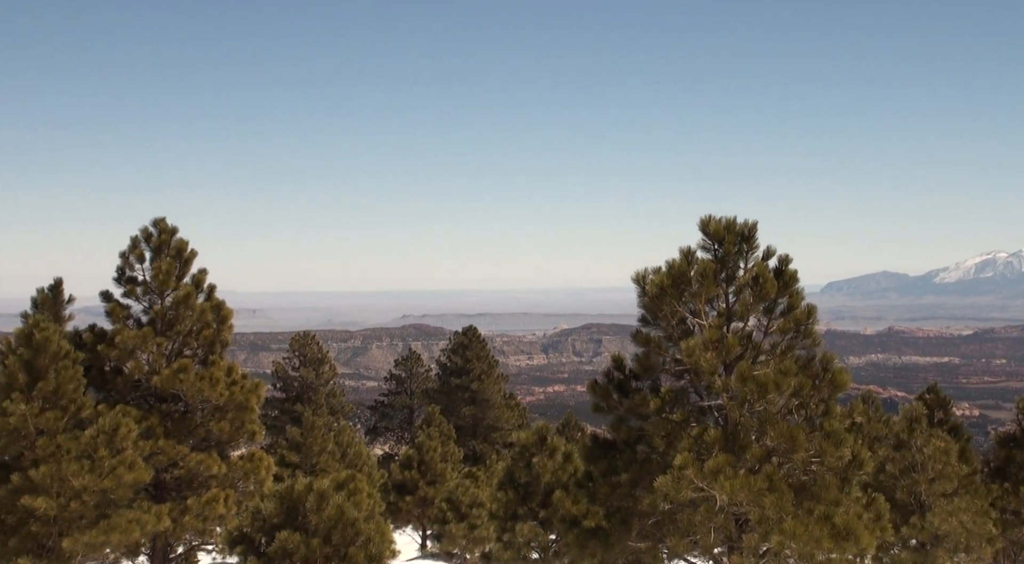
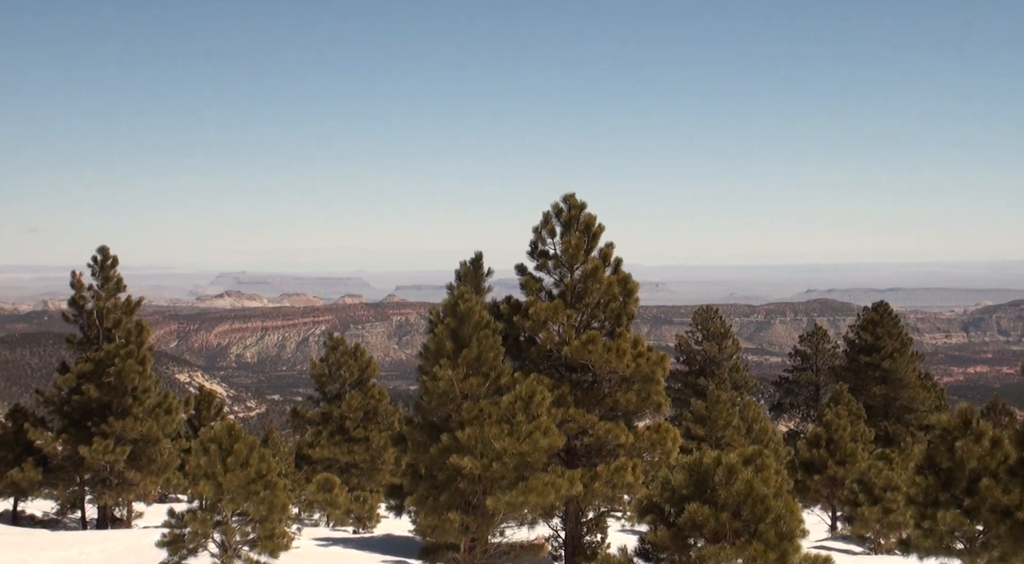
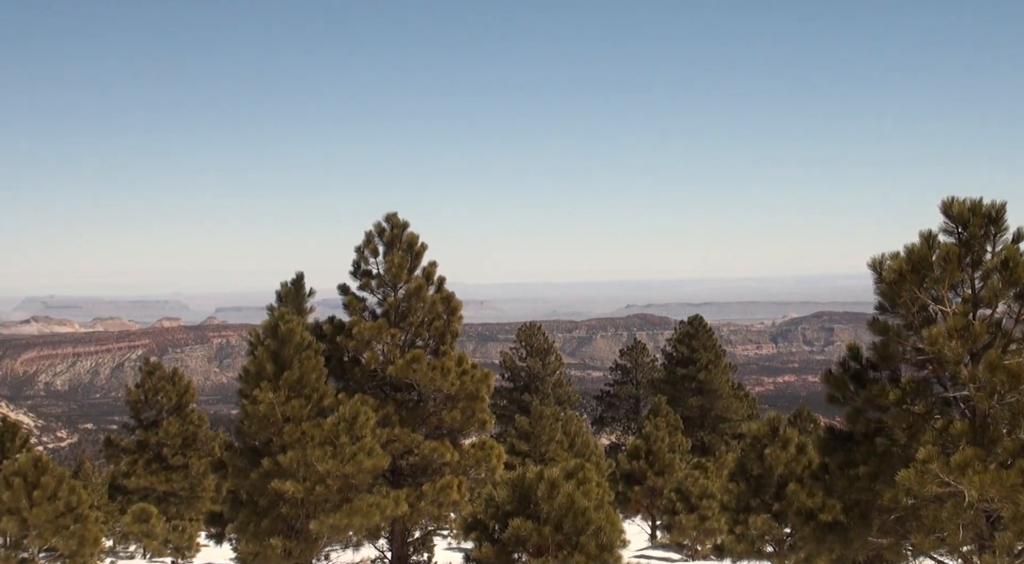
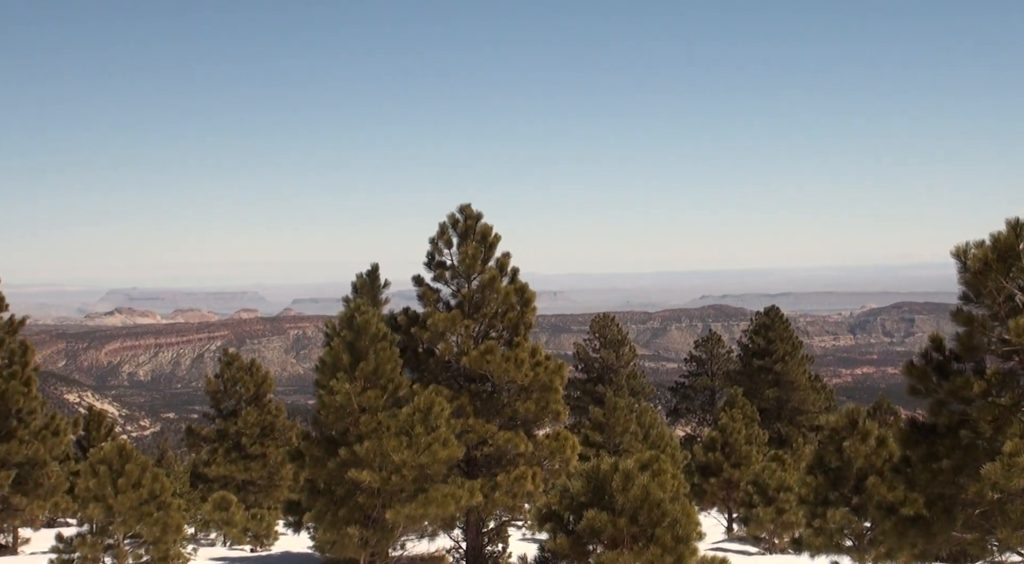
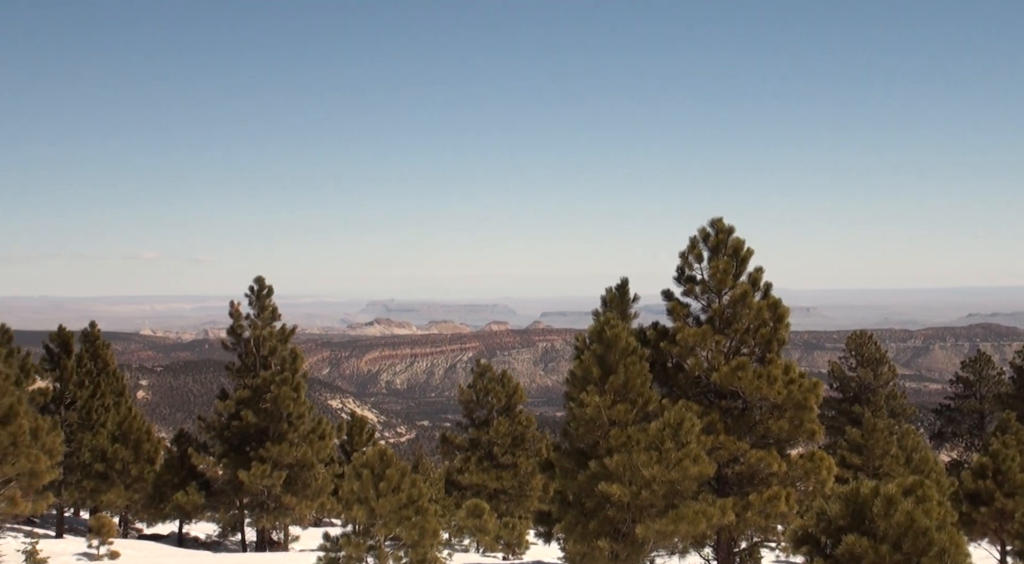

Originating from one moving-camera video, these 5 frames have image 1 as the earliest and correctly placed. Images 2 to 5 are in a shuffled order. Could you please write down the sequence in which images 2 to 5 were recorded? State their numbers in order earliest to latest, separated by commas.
3, 4, 2, 5
